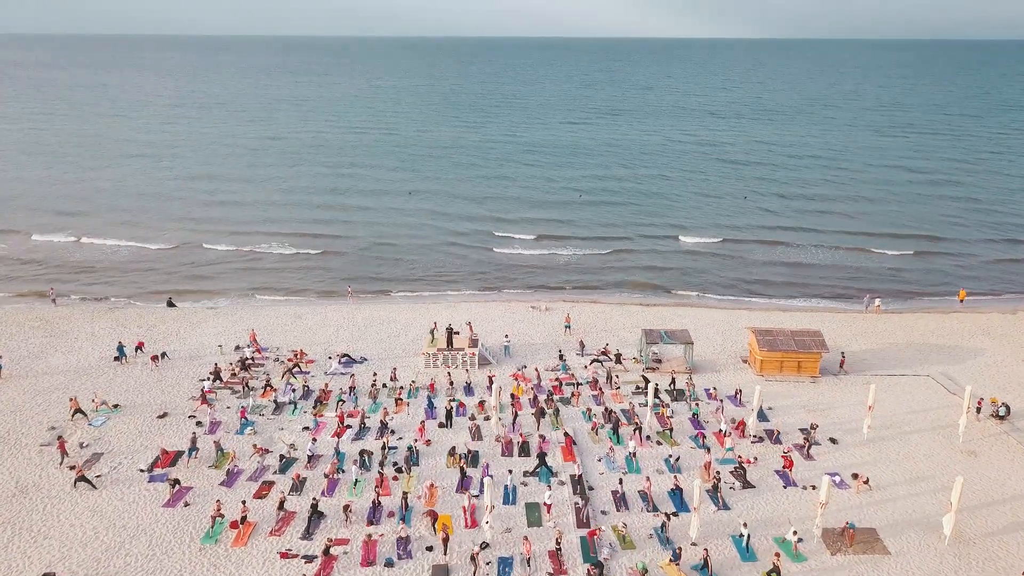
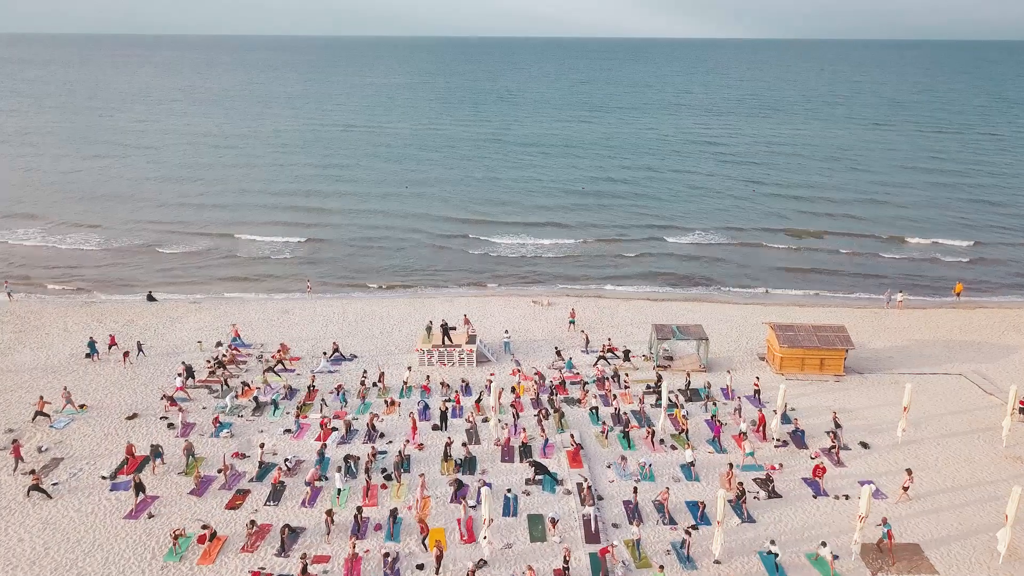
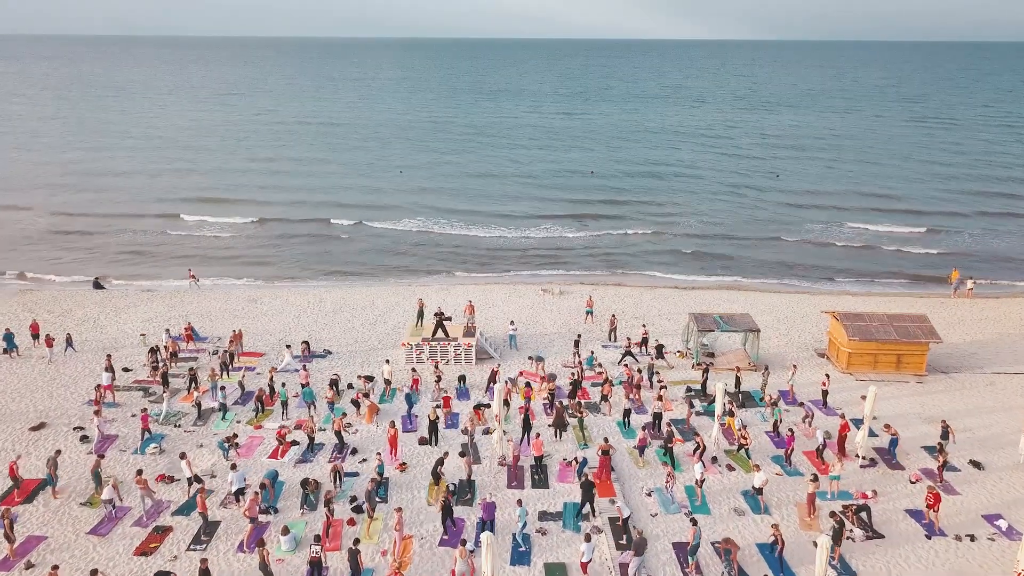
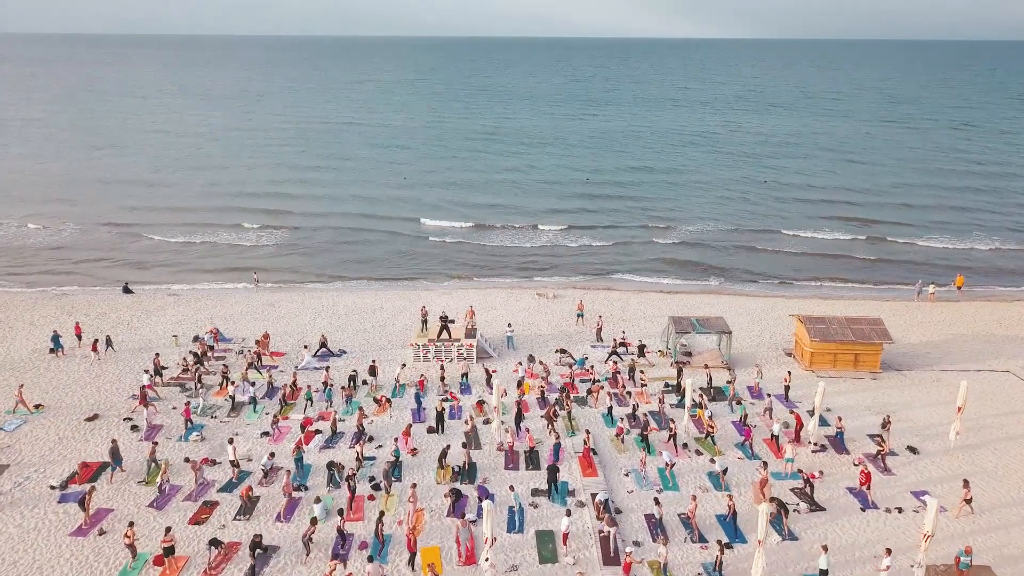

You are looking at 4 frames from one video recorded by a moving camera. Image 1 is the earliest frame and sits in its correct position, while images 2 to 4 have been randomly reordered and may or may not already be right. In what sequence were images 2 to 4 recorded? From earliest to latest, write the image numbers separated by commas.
2, 4, 3
